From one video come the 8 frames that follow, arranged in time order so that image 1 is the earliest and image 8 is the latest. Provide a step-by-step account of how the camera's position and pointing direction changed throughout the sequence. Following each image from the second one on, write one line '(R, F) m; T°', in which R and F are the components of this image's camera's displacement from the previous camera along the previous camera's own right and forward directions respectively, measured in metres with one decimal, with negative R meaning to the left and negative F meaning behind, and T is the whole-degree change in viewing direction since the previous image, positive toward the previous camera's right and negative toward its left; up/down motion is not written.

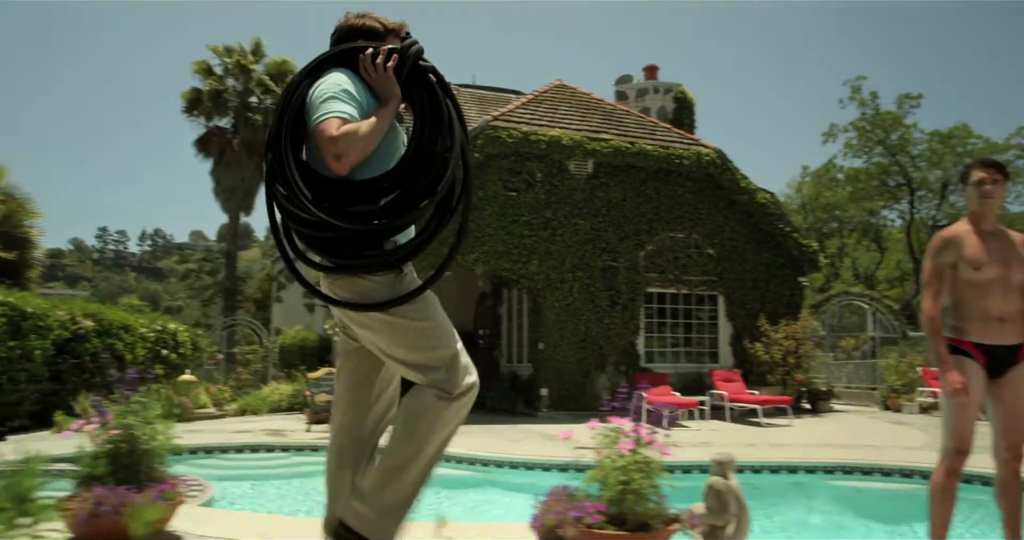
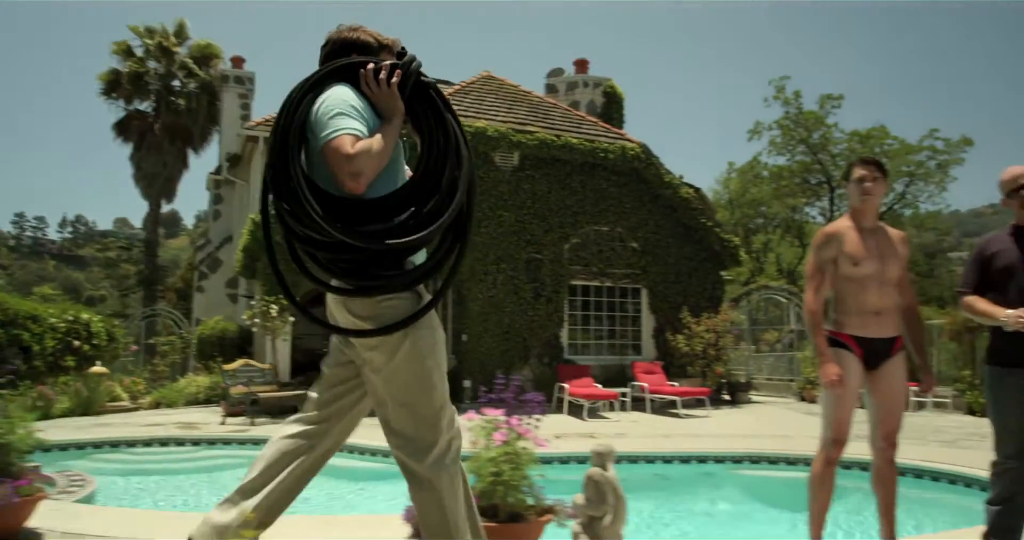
(+0.3, +0.2) m; +5°
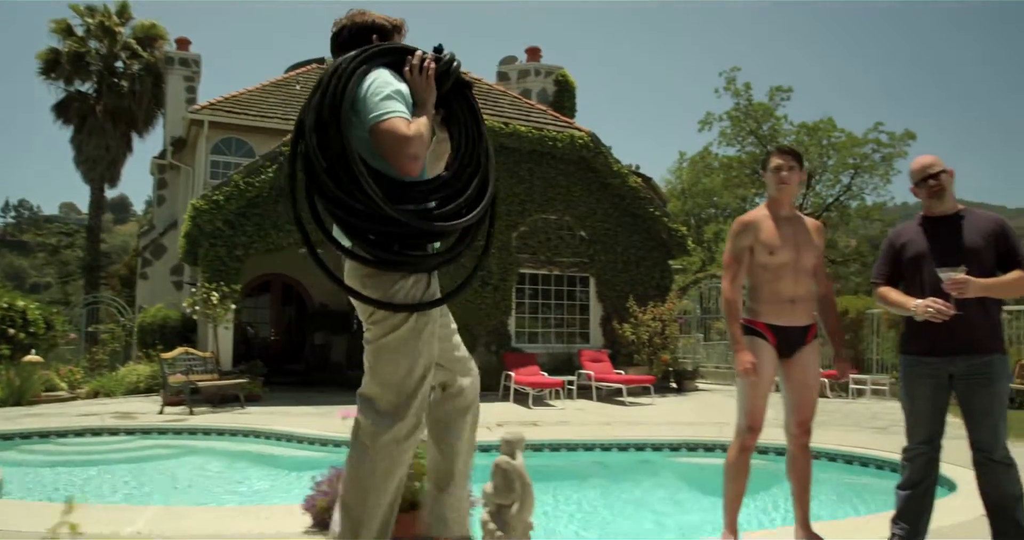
(+0.2, +0.1) m; +3°
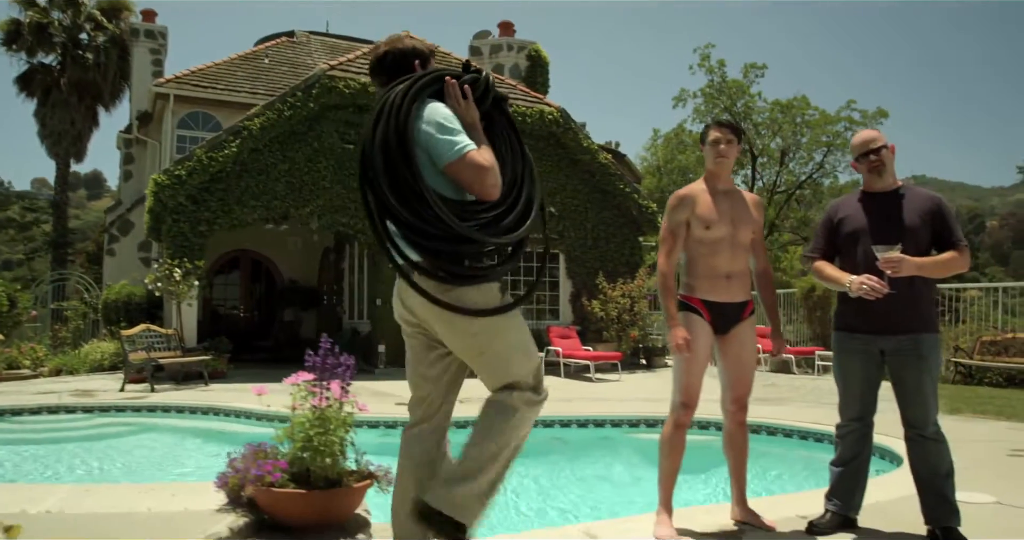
(+0.2, +0.1) m; +2°
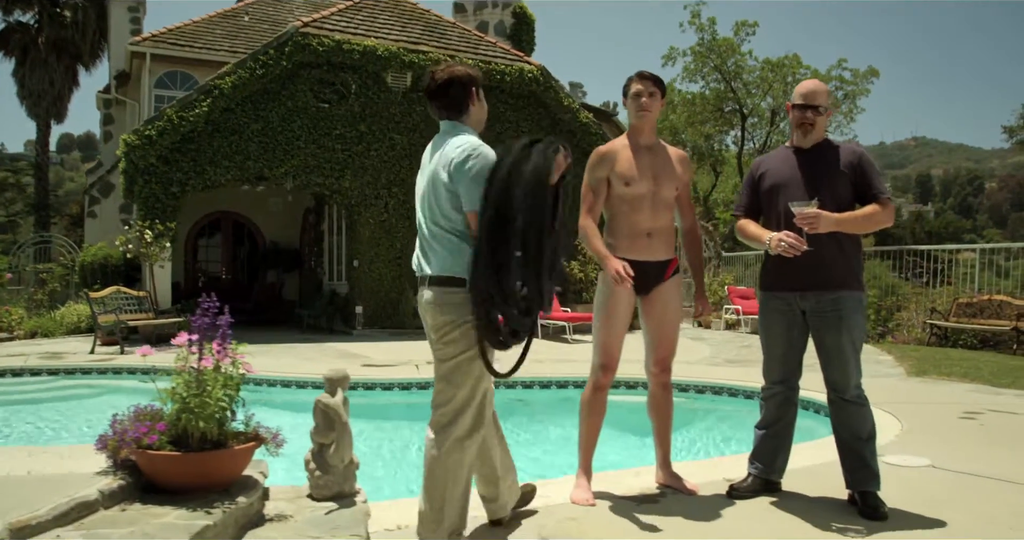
(+0.3, +0.1) m; 0°
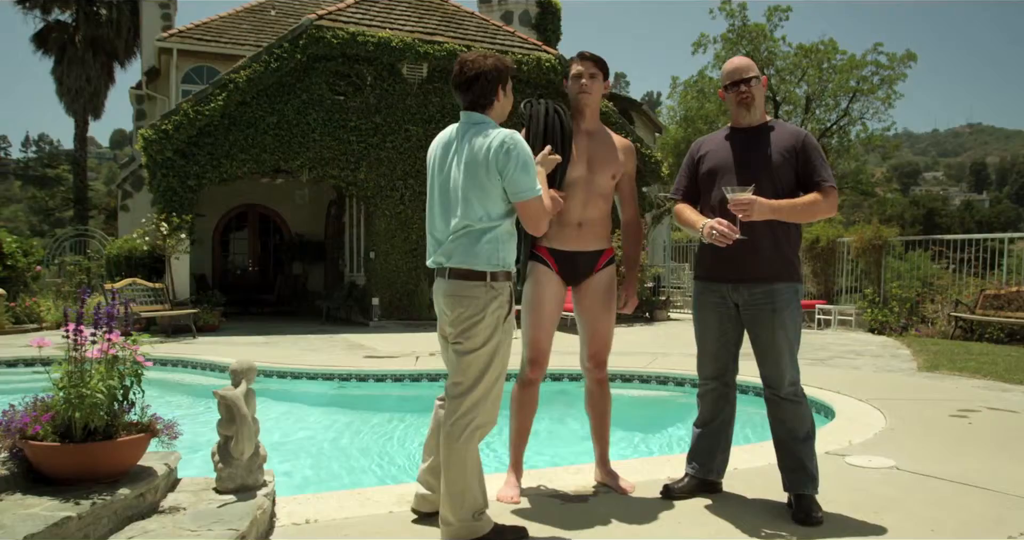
(+0.5, +0.1) m; -3°
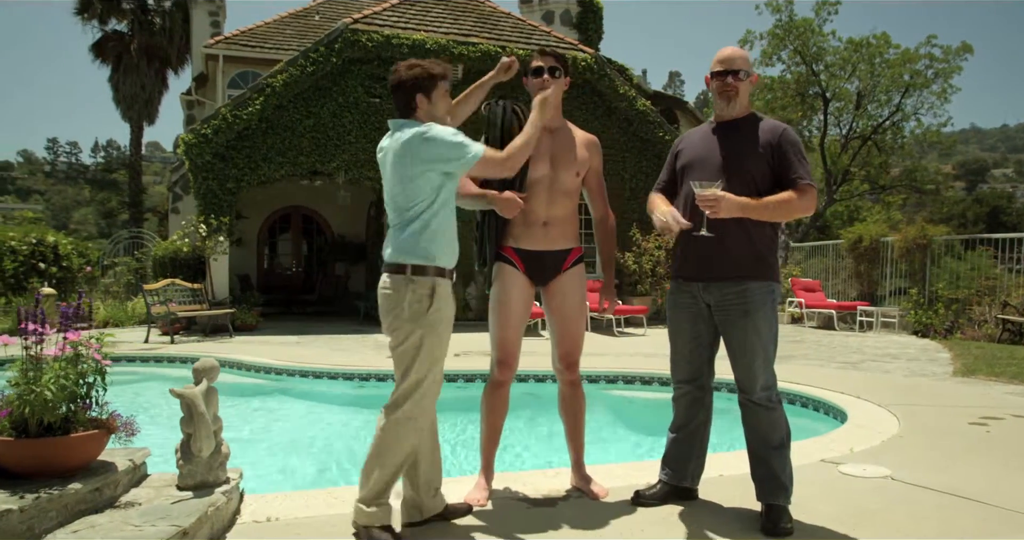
(+0.3, +0.1) m; -4°
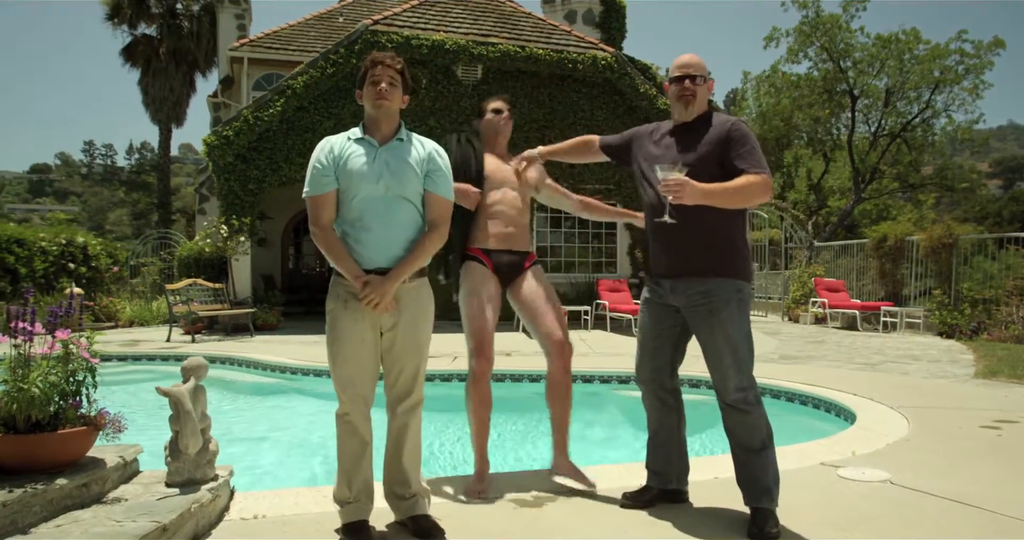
(+0.1, 0.0) m; -2°
